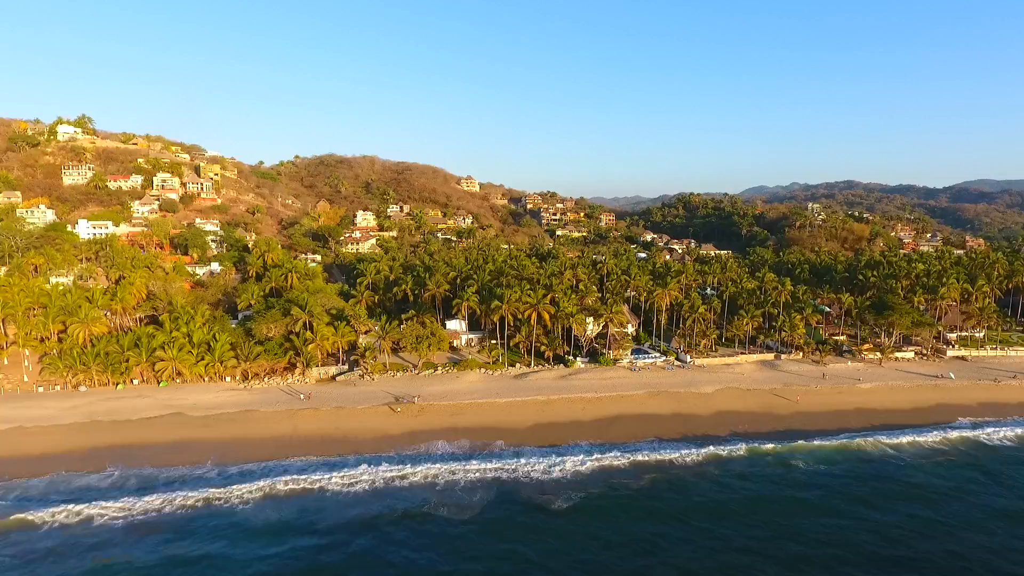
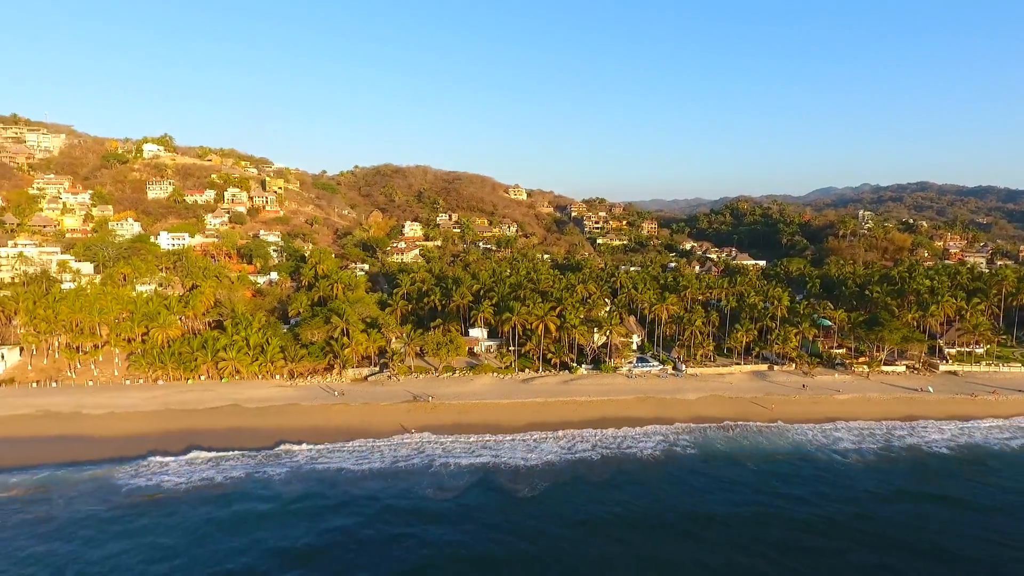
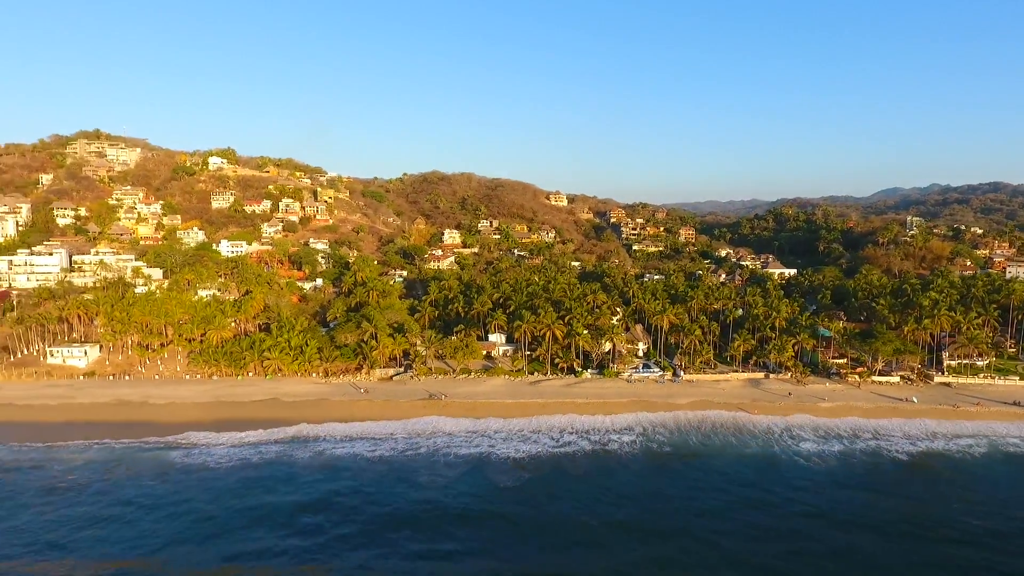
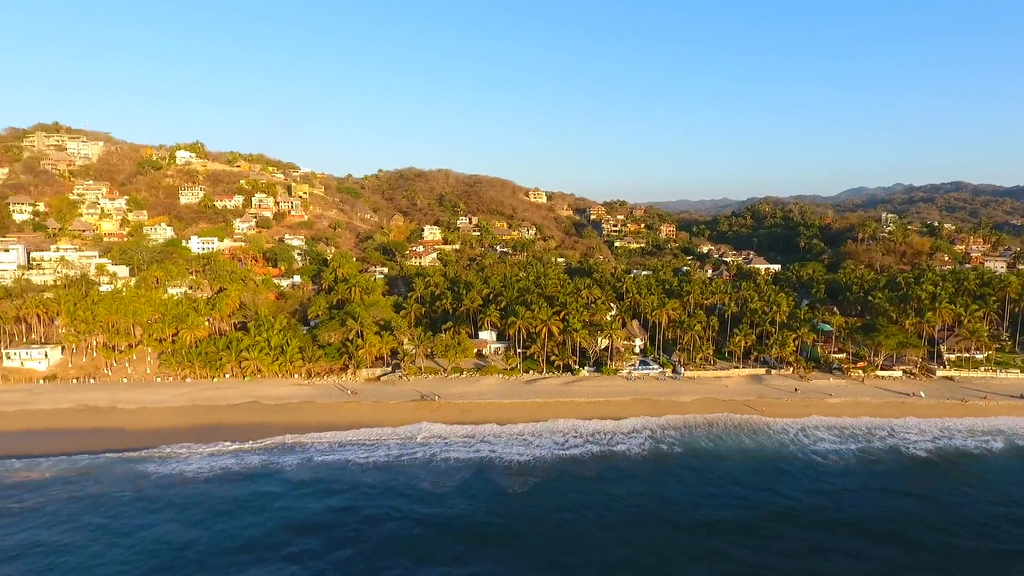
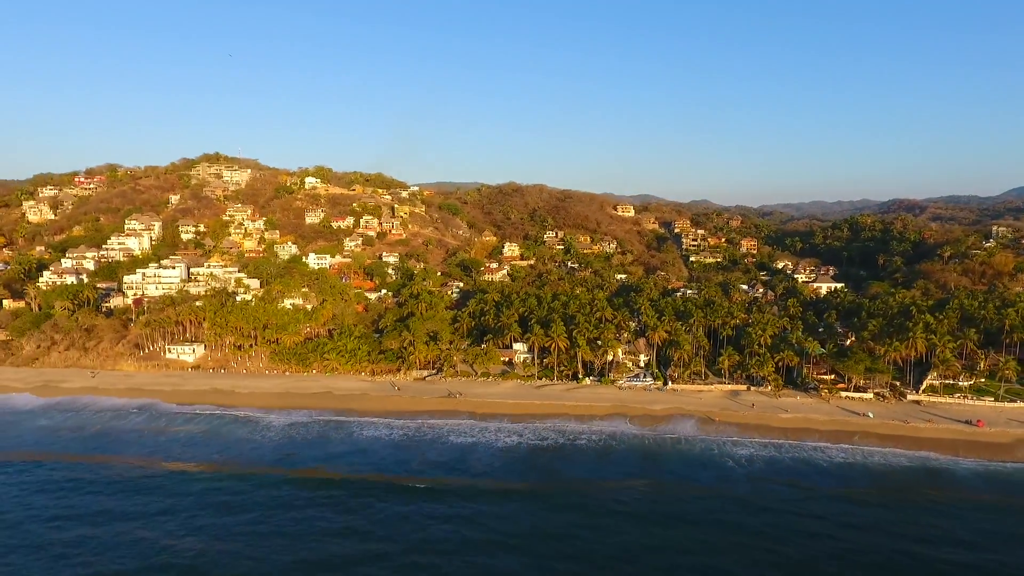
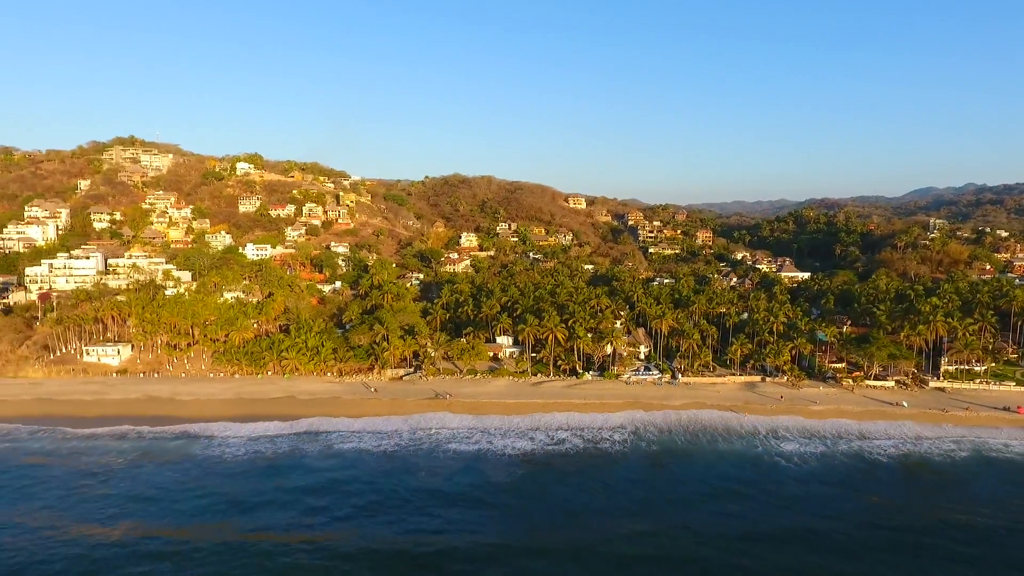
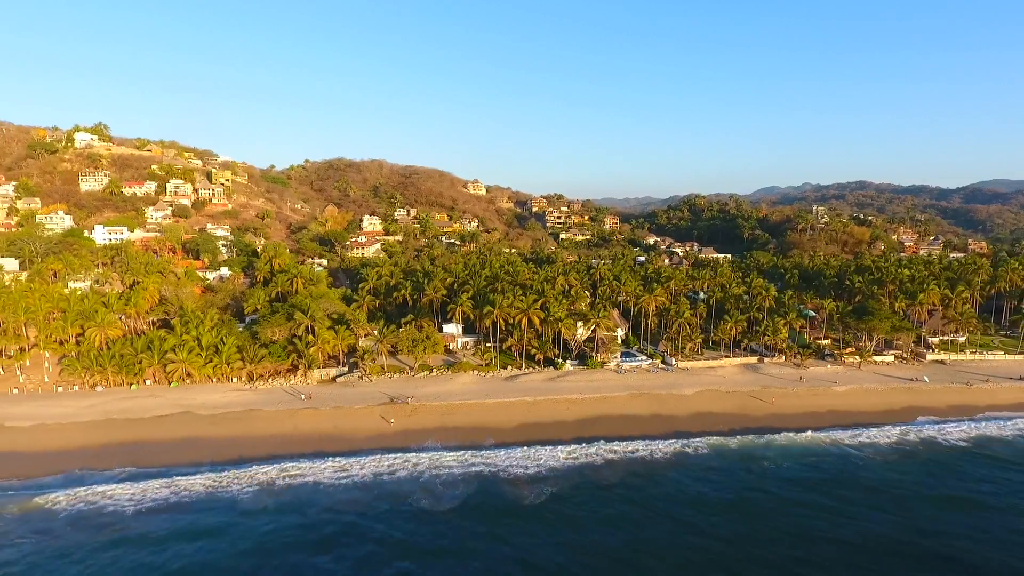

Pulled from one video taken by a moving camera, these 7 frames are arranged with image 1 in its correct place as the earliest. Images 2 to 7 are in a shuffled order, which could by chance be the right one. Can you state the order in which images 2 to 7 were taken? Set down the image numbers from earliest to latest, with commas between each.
7, 2, 4, 3, 6, 5
